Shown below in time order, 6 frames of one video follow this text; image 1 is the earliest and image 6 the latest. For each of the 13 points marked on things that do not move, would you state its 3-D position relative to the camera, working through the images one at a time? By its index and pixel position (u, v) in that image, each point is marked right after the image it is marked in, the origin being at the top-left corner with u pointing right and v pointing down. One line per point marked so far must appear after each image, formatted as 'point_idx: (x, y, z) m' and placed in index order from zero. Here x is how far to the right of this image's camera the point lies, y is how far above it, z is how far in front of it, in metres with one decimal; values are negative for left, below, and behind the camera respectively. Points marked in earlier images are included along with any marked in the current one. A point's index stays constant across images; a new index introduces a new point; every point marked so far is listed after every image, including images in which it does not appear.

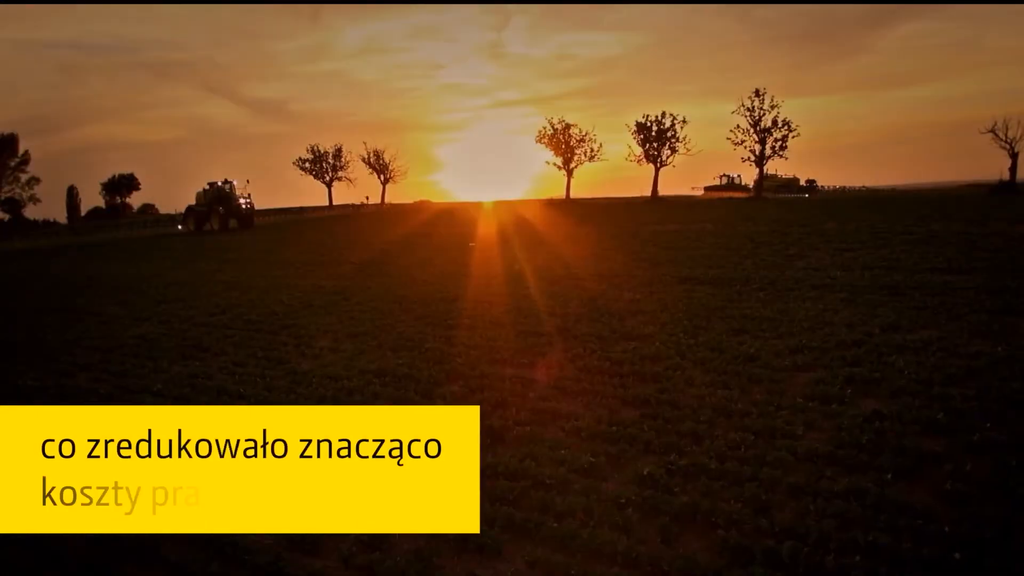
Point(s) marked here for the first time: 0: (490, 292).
0: (-0.4, 0.0, +15.2) m
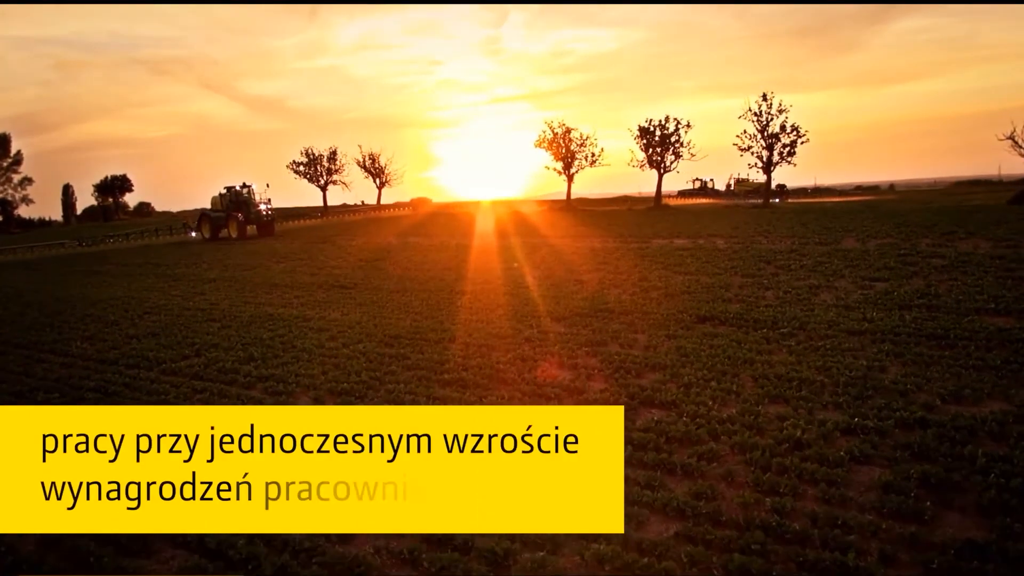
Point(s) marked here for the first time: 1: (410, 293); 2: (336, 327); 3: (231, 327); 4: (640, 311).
0: (-0.4, -0.6, +13.9) m
1: (-2.1, -0.1, +18.1) m
2: (-2.9, -0.7, +14.7) m
3: (-4.9, -0.7, +15.6) m
4: (+2.0, -0.4, +13.8) m
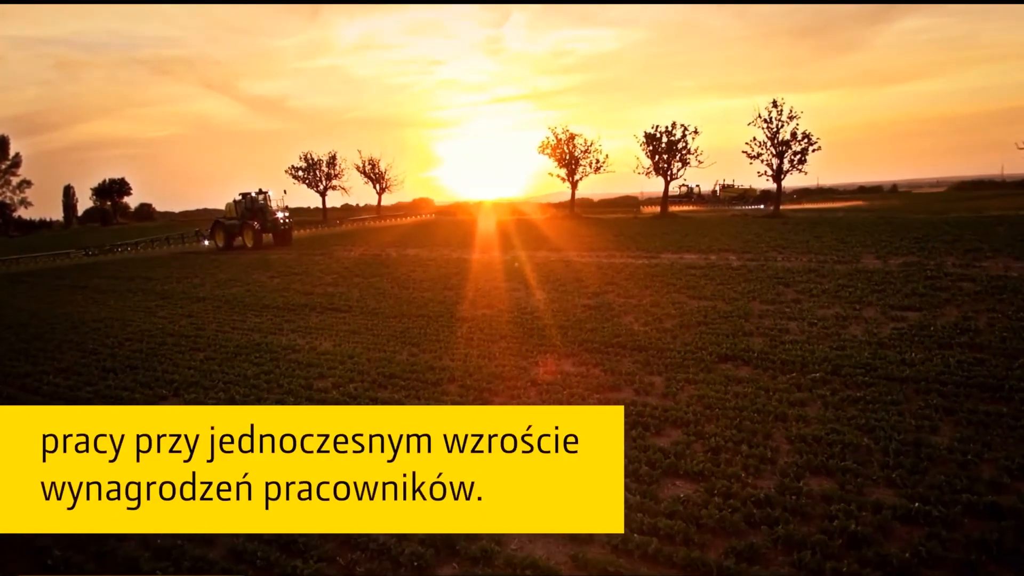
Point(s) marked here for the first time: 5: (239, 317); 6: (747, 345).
0: (-0.3, -1.1, +12.9) m
1: (-2.1, -0.6, +17.1) m
2: (-2.8, -1.1, +13.6) m
3: (-4.8, -1.2, +14.6) m
4: (+2.1, -0.9, +12.8) m
5: (-5.8, -0.6, +19.0) m
6: (+3.3, -0.8, +12.6) m
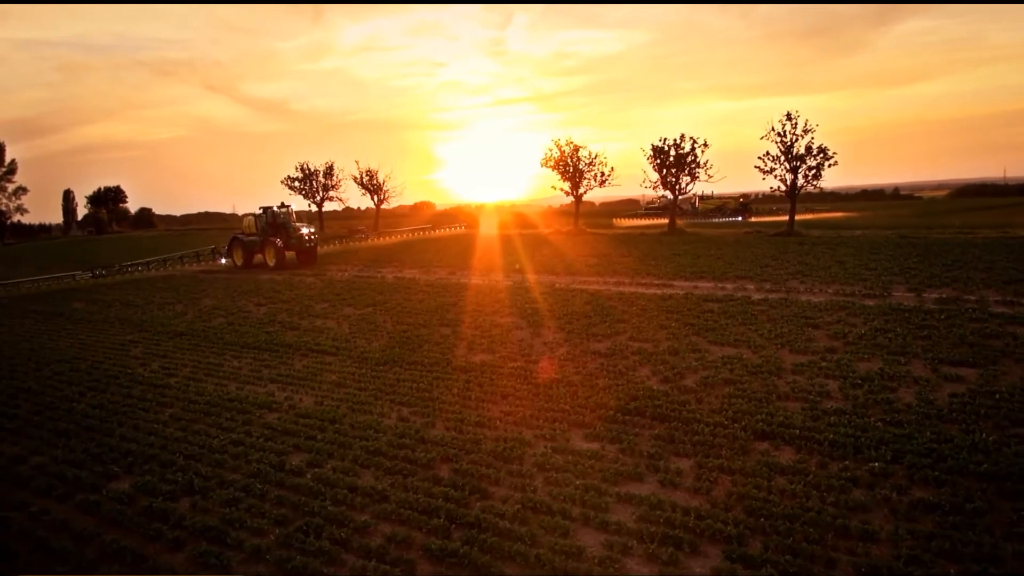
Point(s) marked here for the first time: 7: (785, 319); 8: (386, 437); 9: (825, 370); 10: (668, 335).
0: (-0.3, -1.8, +11.3) m
1: (-2.0, -1.4, +15.5) m
2: (-2.8, -1.9, +12.0) m
3: (-4.8, -2.0, +12.9) m
4: (+2.1, -1.6, +11.2) m
5: (-5.7, -1.4, +17.4) m
6: (+3.3, -1.5, +11.0) m
7: (+5.3, -0.6, +17.3) m
8: (-1.6, -1.9, +11.5) m
9: (+4.5, -1.2, +13.0) m
10: (+2.9, -0.9, +16.4) m
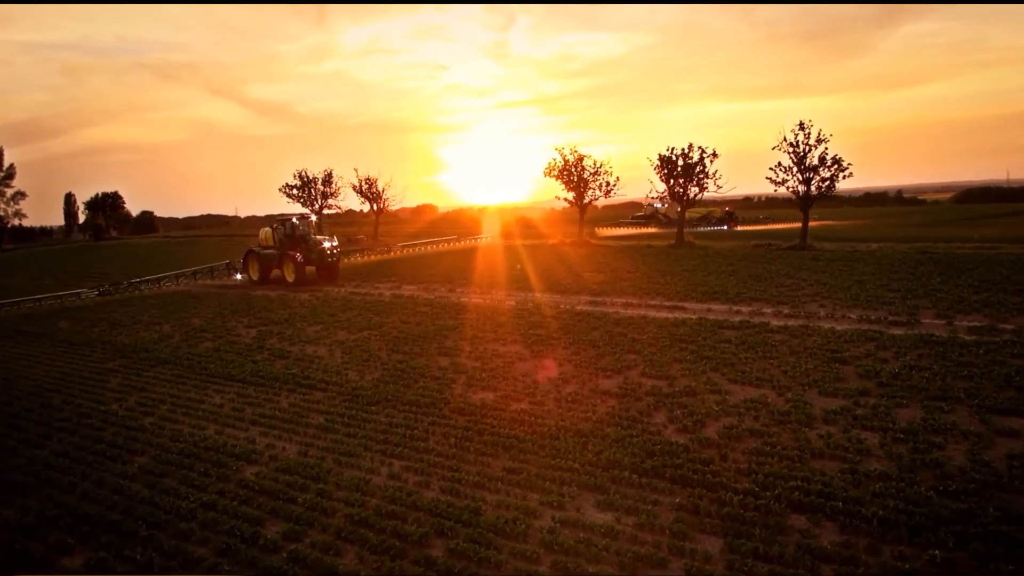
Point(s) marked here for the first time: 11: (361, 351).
0: (-0.2, -2.3, +10.1) m
1: (-2.0, -1.9, +14.3) m
2: (-2.7, -2.4, +10.8) m
3: (-4.8, -2.5, +11.7) m
4: (+2.1, -2.1, +9.9) m
5: (-5.7, -1.9, +16.2) m
6: (+3.4, -2.1, +9.7) m
7: (+5.3, -1.1, +16.1) m
8: (-1.6, -2.4, +10.3) m
9: (+4.6, -1.7, +11.8) m
10: (+2.9, -1.4, +15.2) m
11: (-3.3, -1.3, +19.4) m
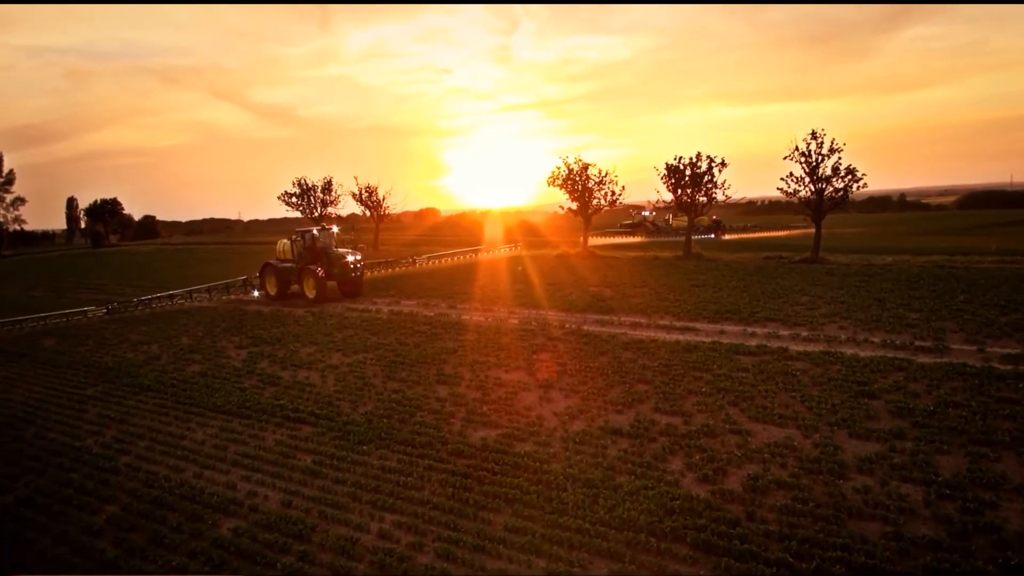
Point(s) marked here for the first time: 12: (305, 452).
0: (-0.2, -2.8, +9.0) m
1: (-1.9, -2.4, +13.2) m
2: (-2.7, -2.9, +9.7) m
3: (-4.7, -2.9, +10.7) m
4: (+2.2, -2.6, +8.9) m
5: (-5.6, -2.4, +15.2) m
6: (+3.4, -2.5, +8.6) m
7: (+5.4, -1.6, +15.0) m
8: (-1.5, -2.8, +9.2) m
9: (+4.6, -2.1, +10.7) m
10: (+2.9, -1.9, +14.1) m
11: (-3.2, -1.8, +18.4) m
12: (-3.1, -2.4, +13.4) m
